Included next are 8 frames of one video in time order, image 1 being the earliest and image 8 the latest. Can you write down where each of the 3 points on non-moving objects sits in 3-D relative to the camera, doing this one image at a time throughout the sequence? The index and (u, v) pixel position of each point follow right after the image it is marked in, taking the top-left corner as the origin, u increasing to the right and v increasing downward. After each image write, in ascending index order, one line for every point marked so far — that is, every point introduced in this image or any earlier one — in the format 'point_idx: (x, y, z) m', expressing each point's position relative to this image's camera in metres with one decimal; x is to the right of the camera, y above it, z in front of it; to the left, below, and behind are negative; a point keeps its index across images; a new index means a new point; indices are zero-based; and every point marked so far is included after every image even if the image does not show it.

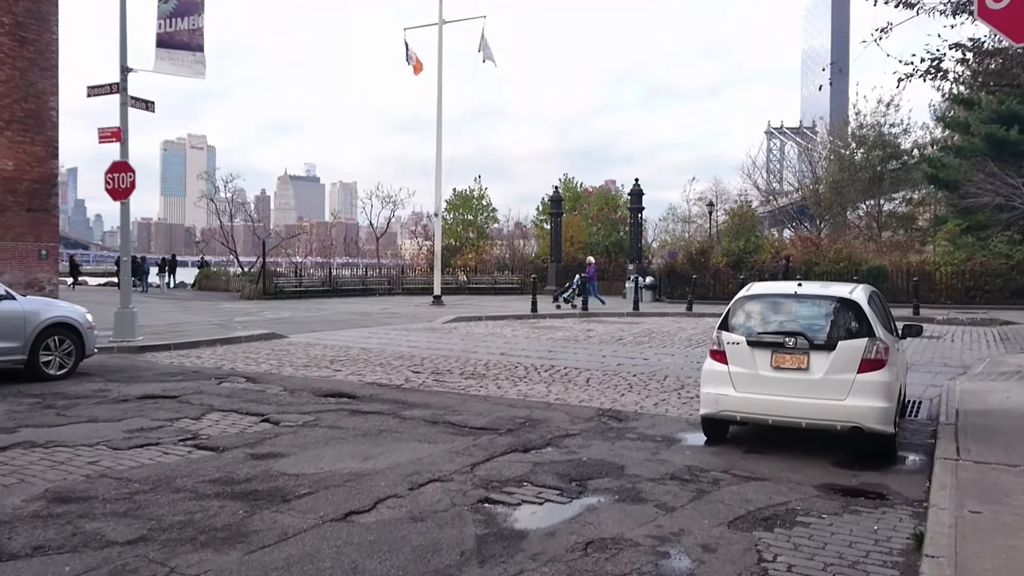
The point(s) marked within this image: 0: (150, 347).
0: (-6.6, -1.1, +15.1) m
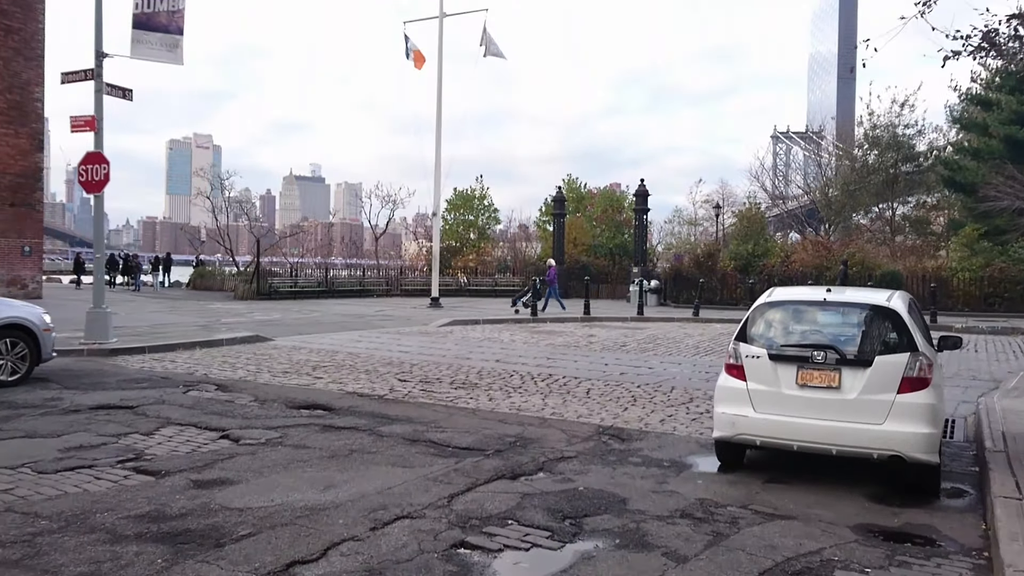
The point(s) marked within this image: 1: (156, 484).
0: (-6.6, -1.1, +14.2) m
1: (-2.5, -1.4, +5.9) m
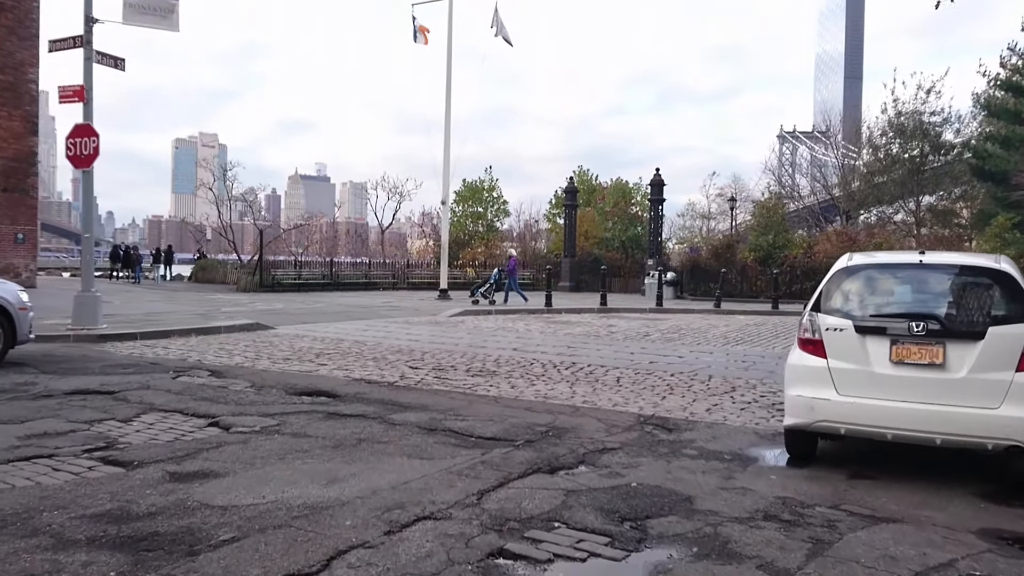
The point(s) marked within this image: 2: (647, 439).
0: (-6.3, -0.8, +13.2) m
1: (-2.3, -1.1, +4.9) m
2: (+1.1, -1.2, +6.7) m
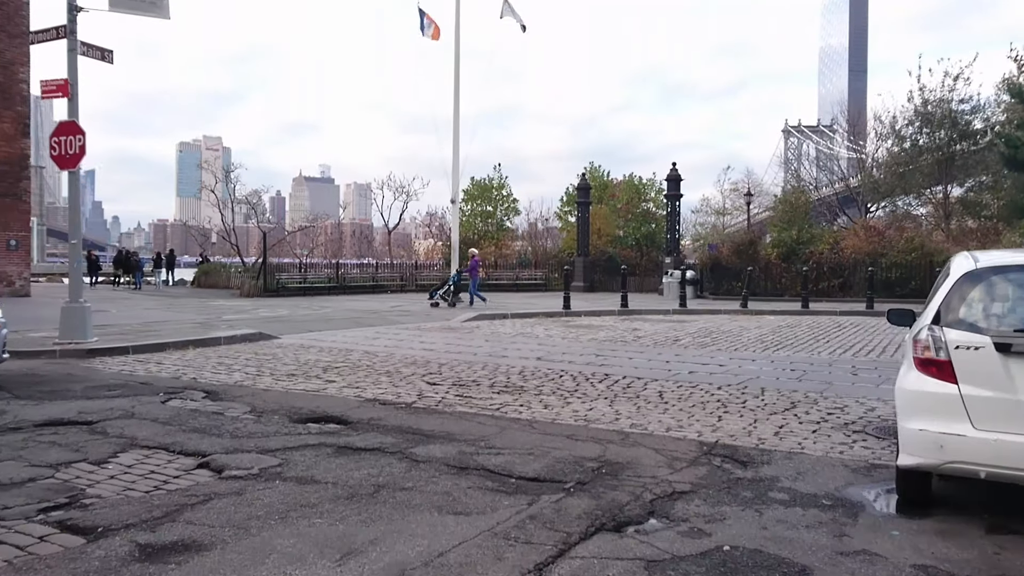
0: (-6.0, -0.9, +12.2) m
1: (-2.0, -1.2, +3.8) m
2: (+1.4, -1.3, +5.6) m
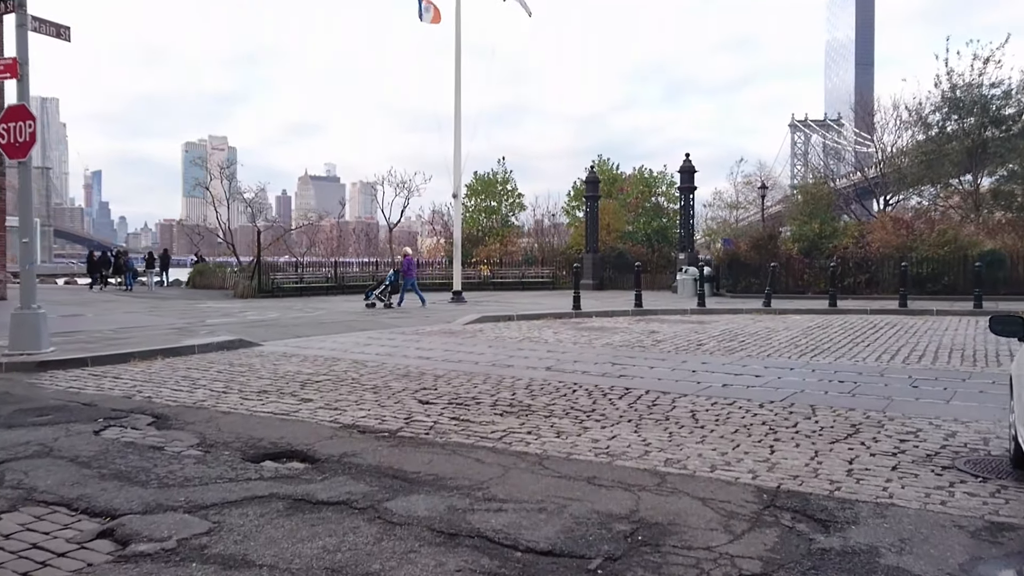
0: (-5.9, -1.0, +10.8) m
1: (-2.0, -1.3, +2.4) m
2: (+1.4, -1.3, +4.1) m
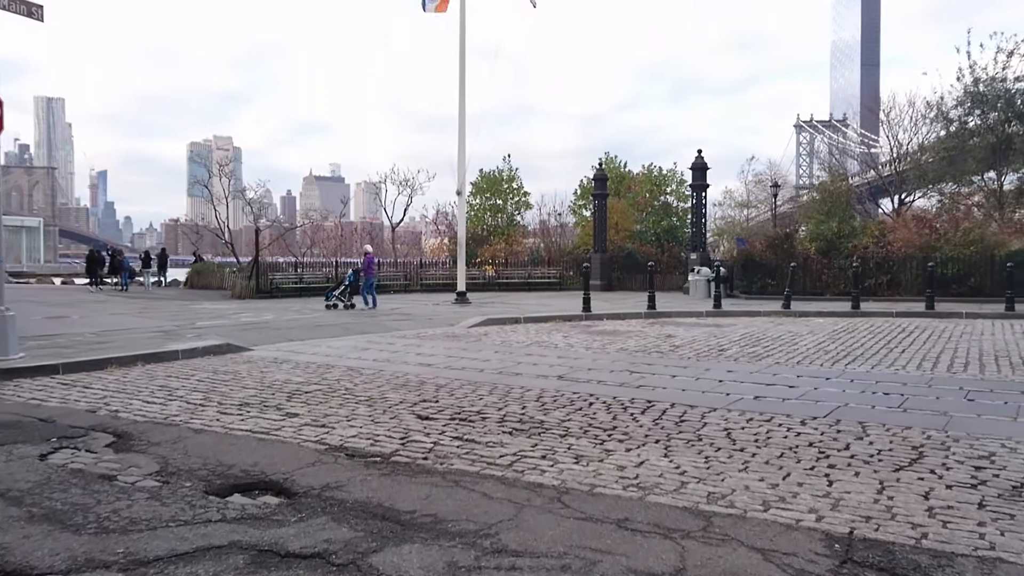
0: (-5.8, -1.0, +9.9) m
1: (-1.9, -1.3, +1.5) m
2: (+1.5, -1.3, +3.2) m
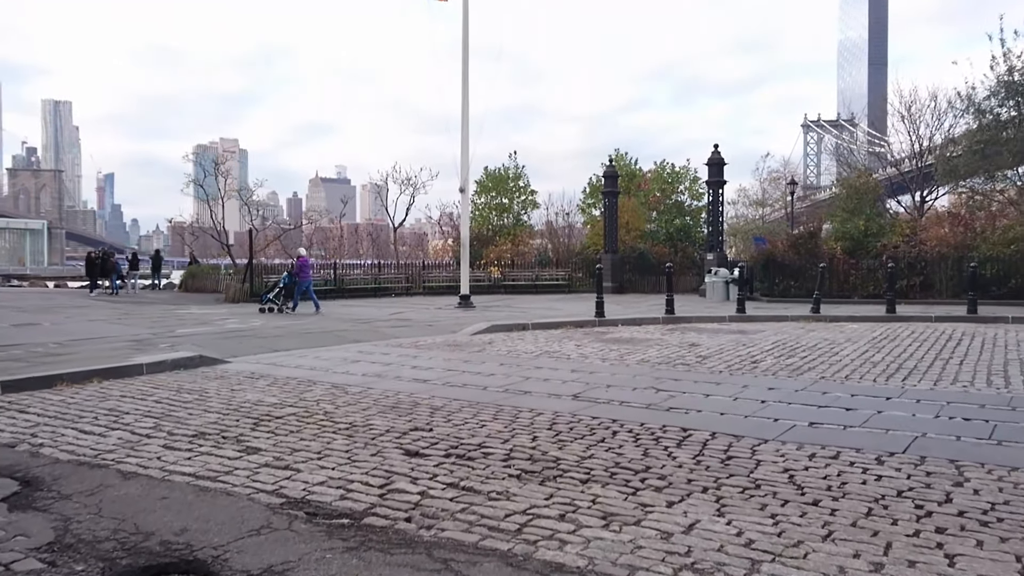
0: (-5.7, -1.0, +8.6) m
1: (-1.9, -1.3, +0.1) m
2: (+1.5, -1.3, +1.8) m
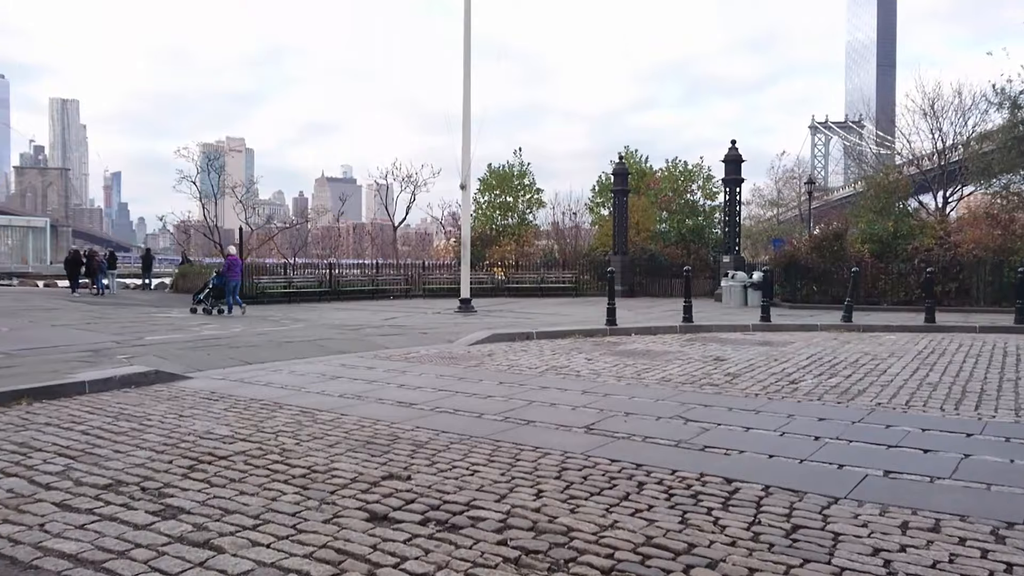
0: (-5.7, -1.1, +7.1) m
1: (-1.9, -1.4, -1.3) m
2: (+1.5, -1.4, +0.3) m
